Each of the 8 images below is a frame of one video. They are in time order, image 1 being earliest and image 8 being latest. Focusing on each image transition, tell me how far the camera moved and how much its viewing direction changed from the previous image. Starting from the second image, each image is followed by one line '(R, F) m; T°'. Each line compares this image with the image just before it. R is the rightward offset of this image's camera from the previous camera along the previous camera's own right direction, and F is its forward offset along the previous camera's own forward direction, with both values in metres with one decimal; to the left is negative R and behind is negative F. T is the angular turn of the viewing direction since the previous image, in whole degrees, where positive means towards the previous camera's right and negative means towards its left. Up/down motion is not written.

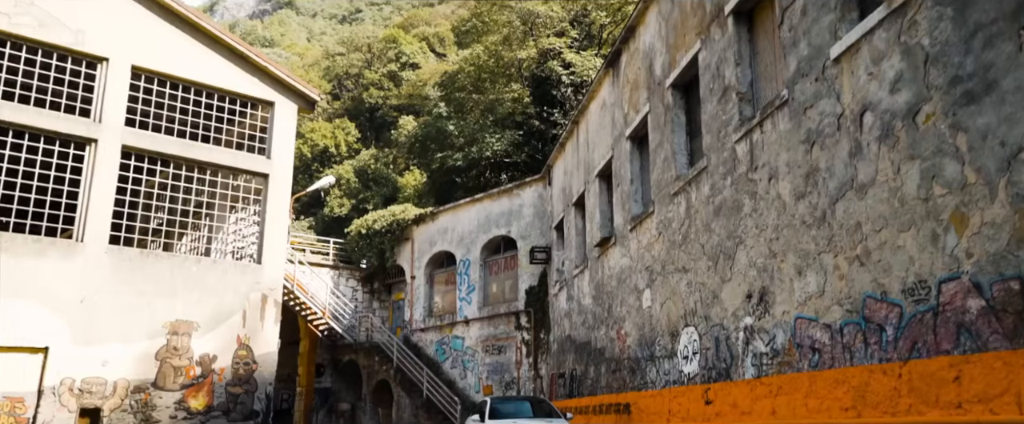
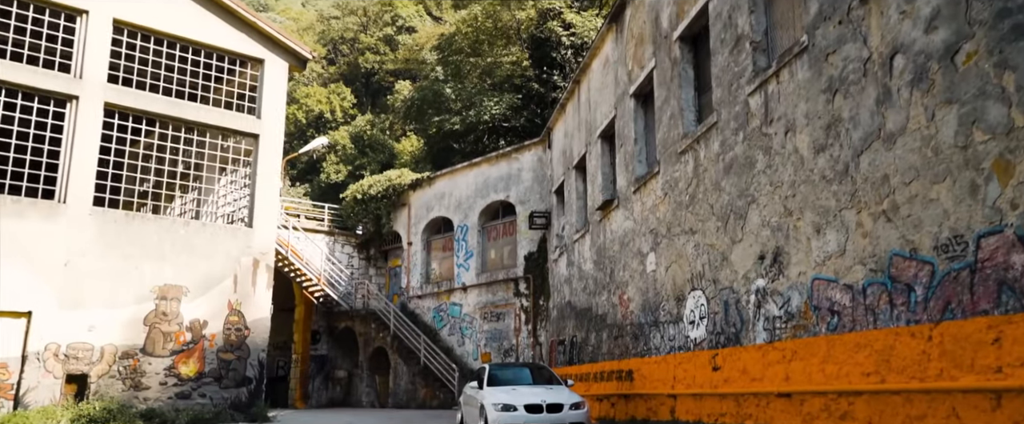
(0.0, +0.6) m; 0°
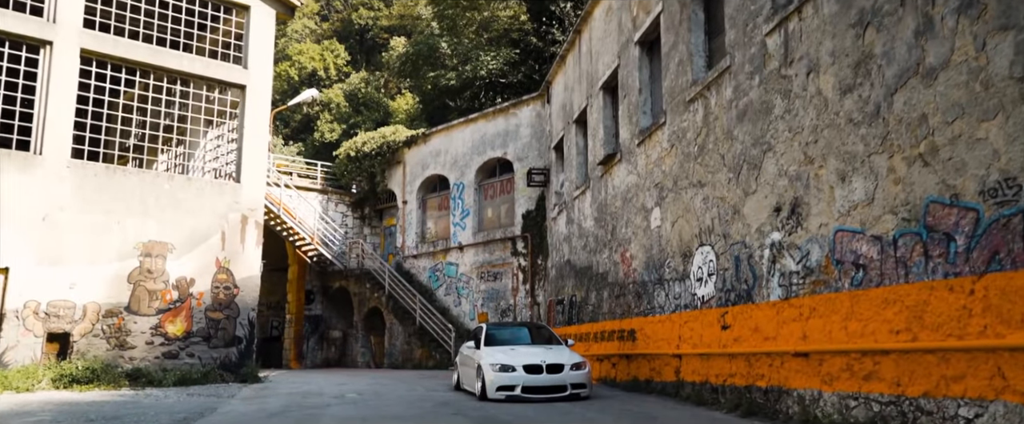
(0.0, +0.6) m; 0°
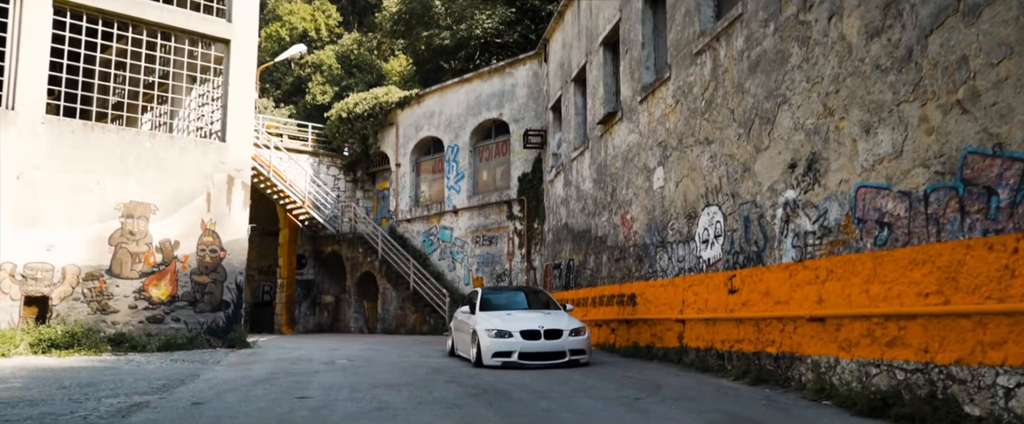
(0.0, +0.6) m; 0°
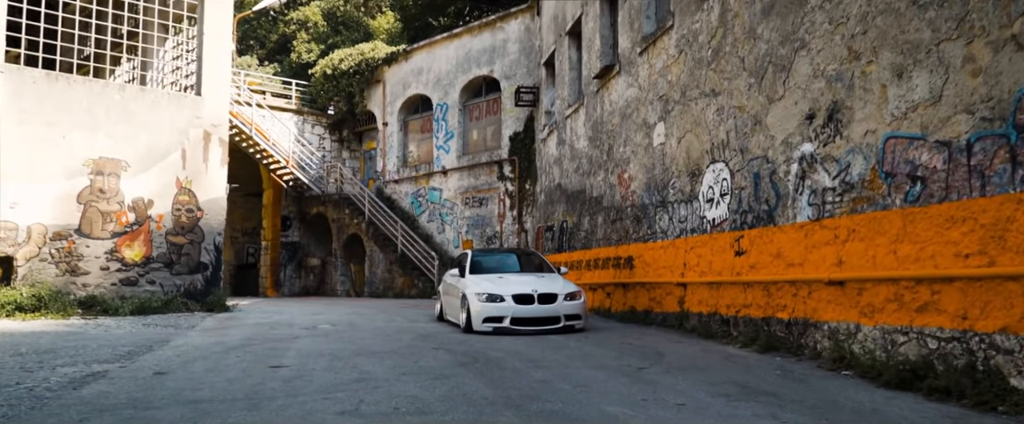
(0.0, +0.7) m; +1°
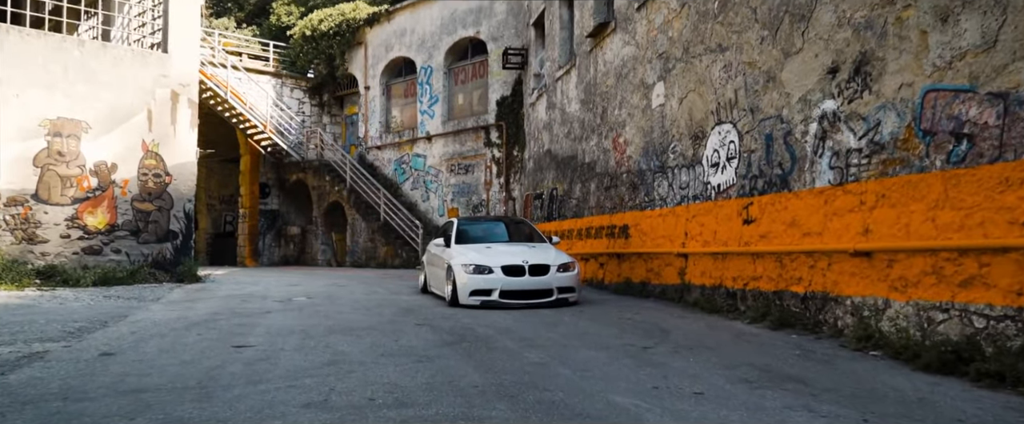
(-0.1, +0.7) m; +1°
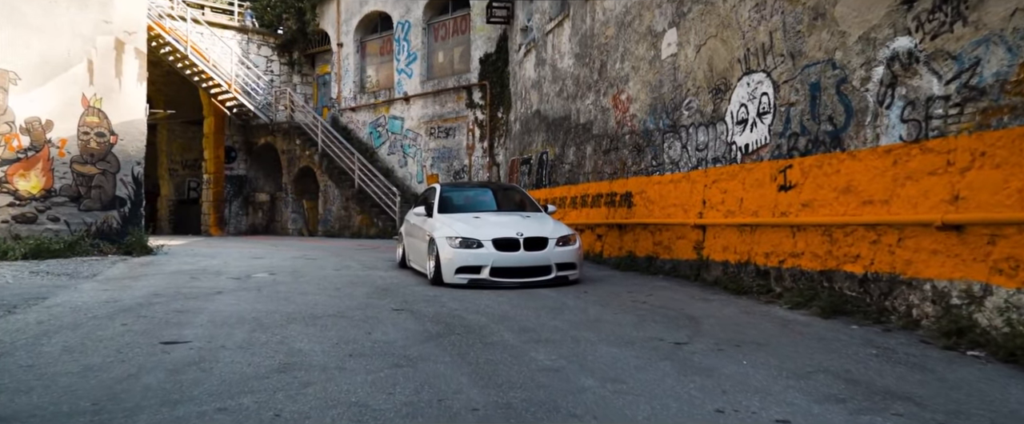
(-0.2, +1.3) m; +2°
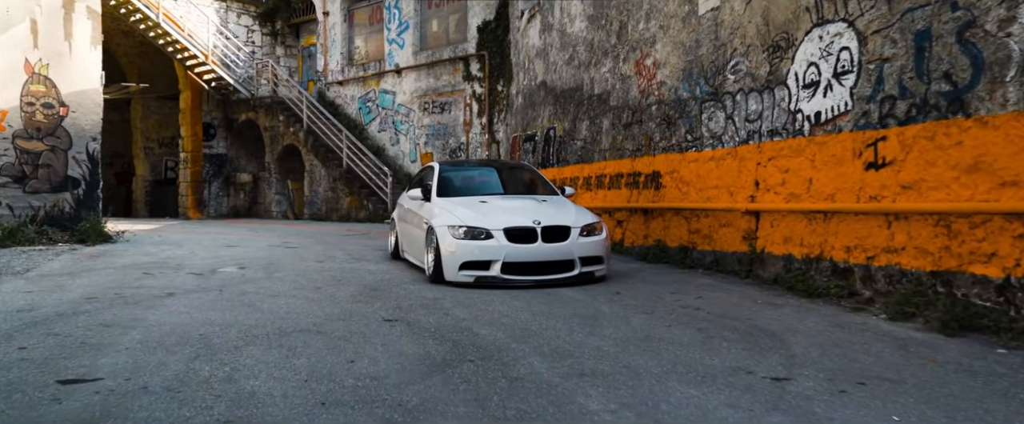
(-0.2, +1.4) m; +1°
